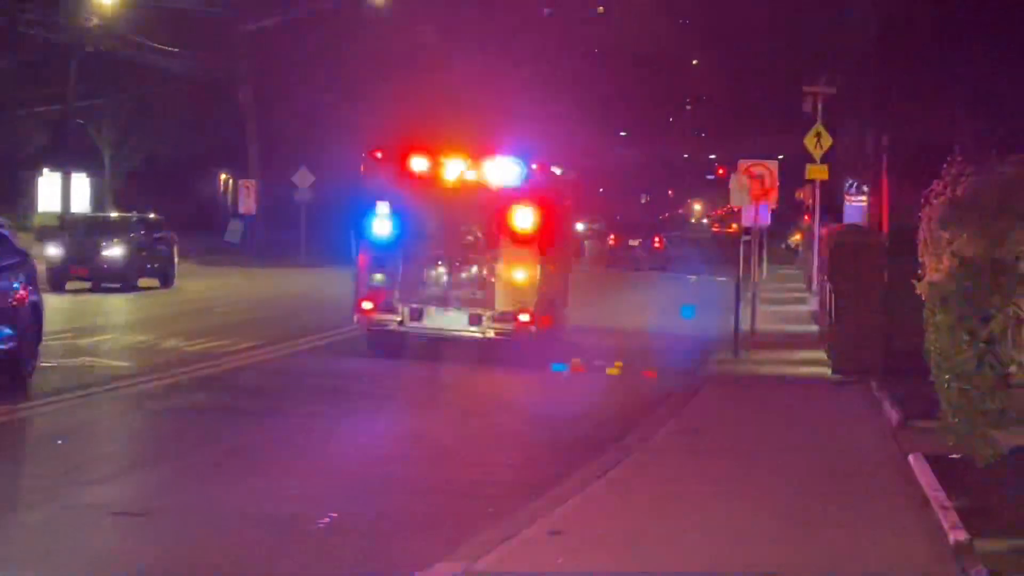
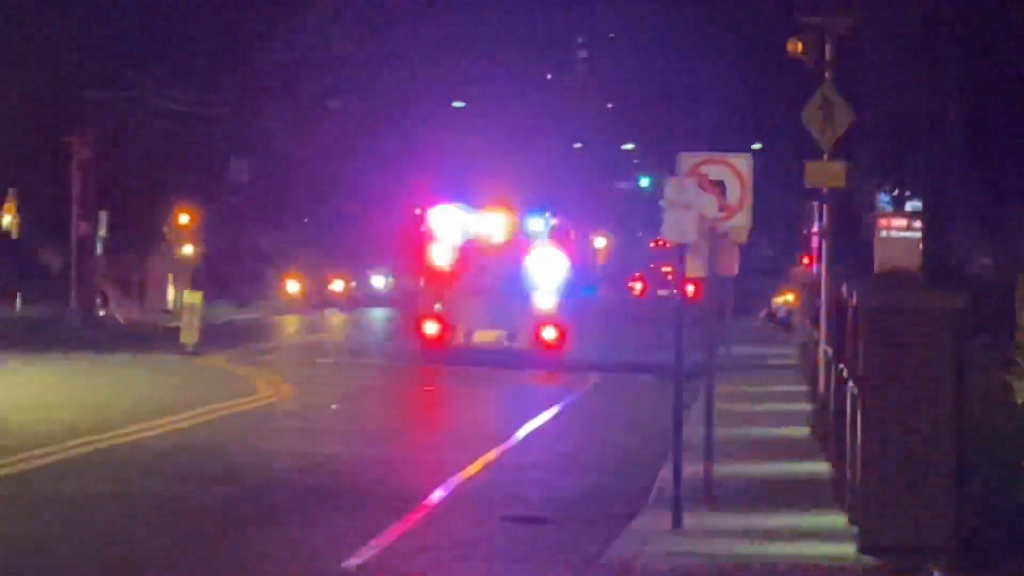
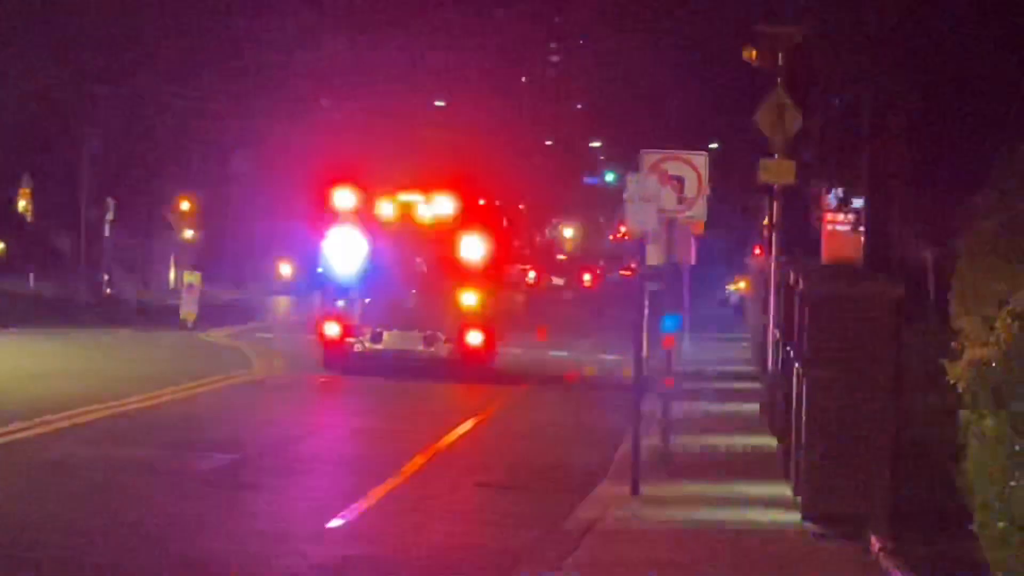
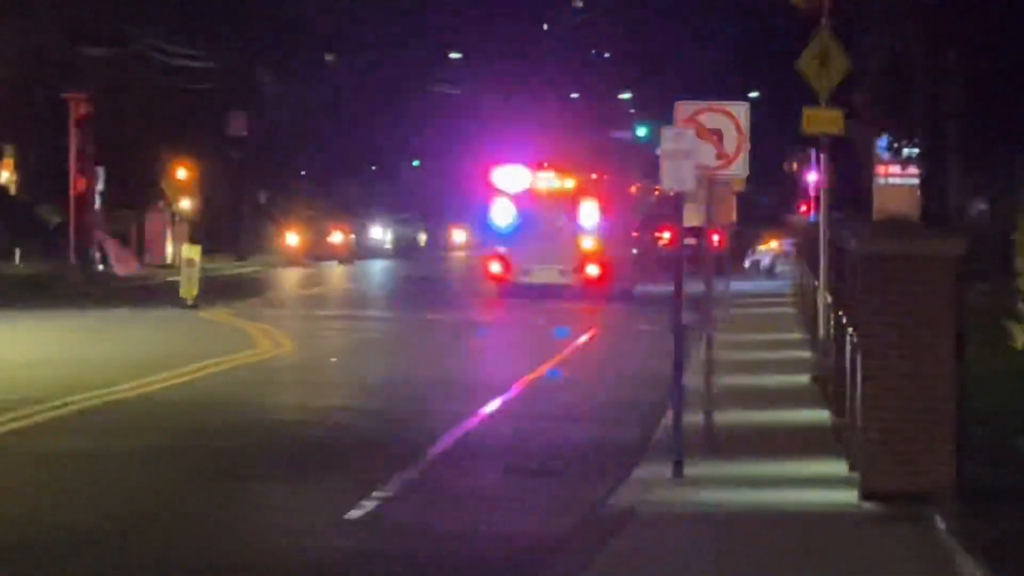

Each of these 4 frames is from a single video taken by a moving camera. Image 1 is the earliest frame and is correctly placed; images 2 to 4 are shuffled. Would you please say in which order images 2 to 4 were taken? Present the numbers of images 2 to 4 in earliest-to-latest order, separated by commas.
3, 2, 4
